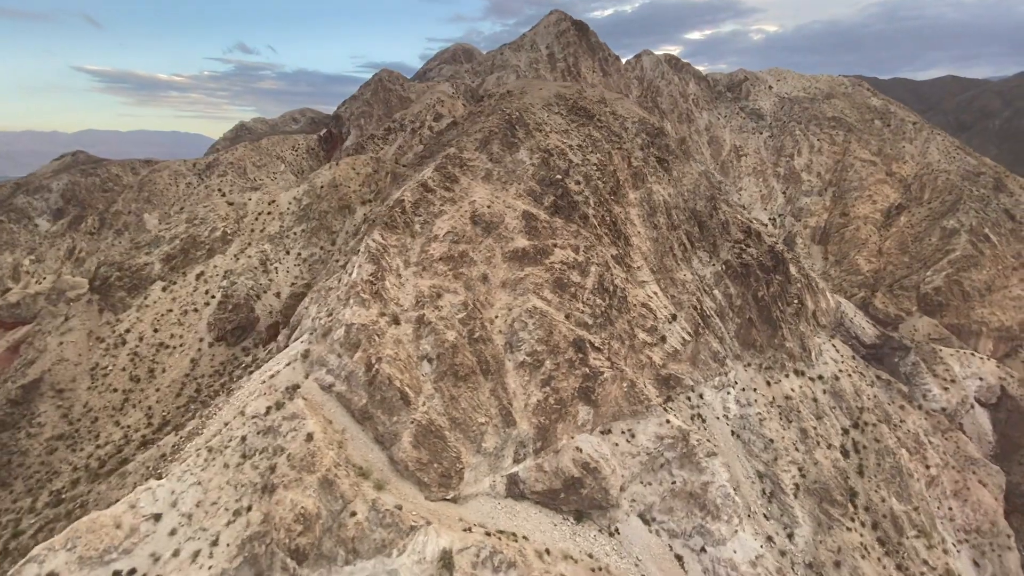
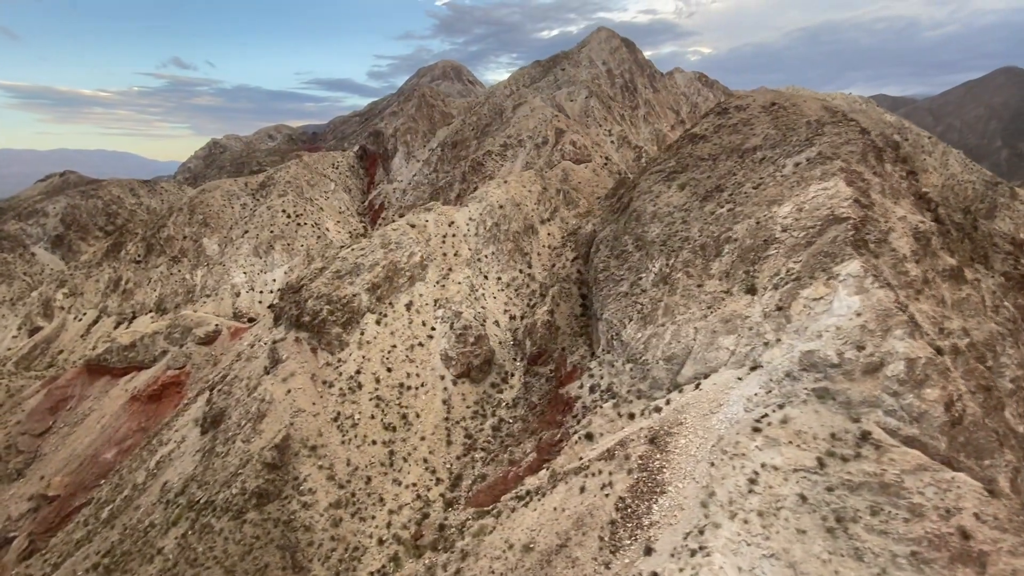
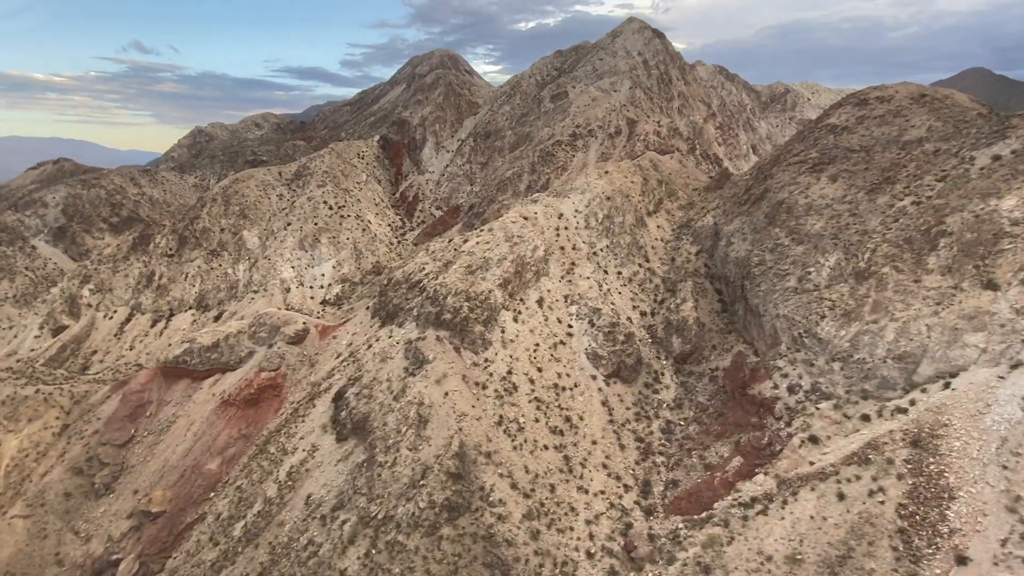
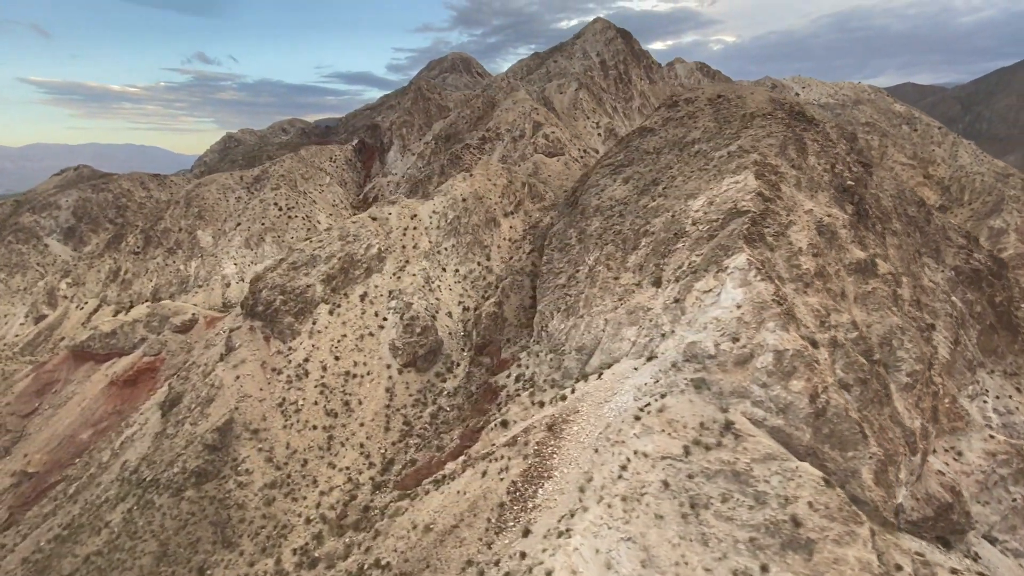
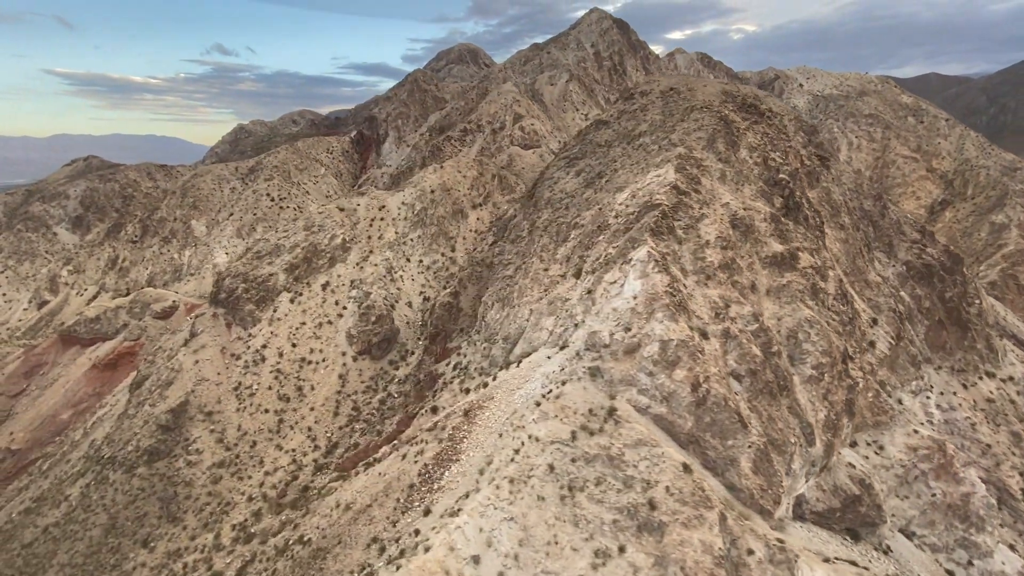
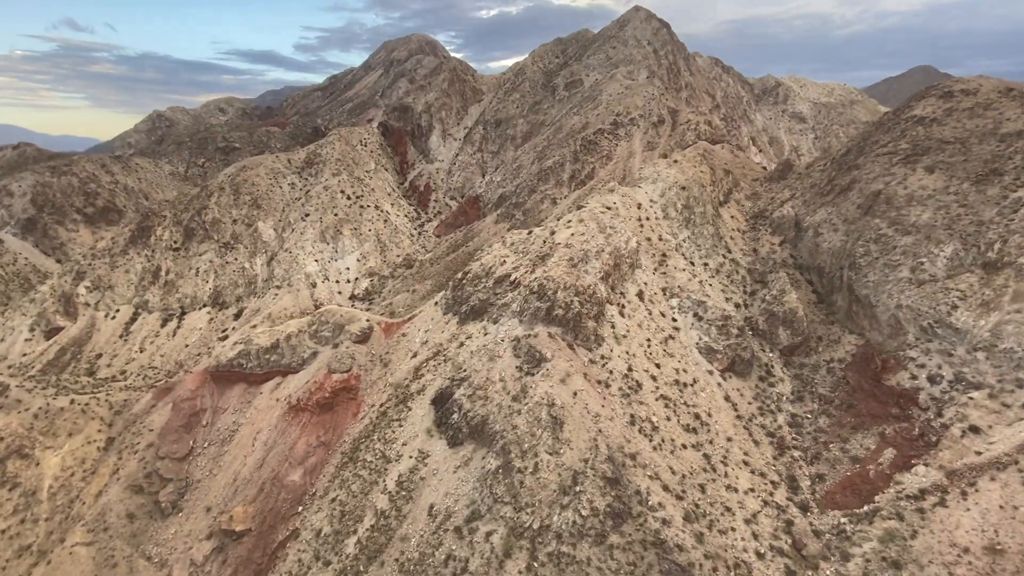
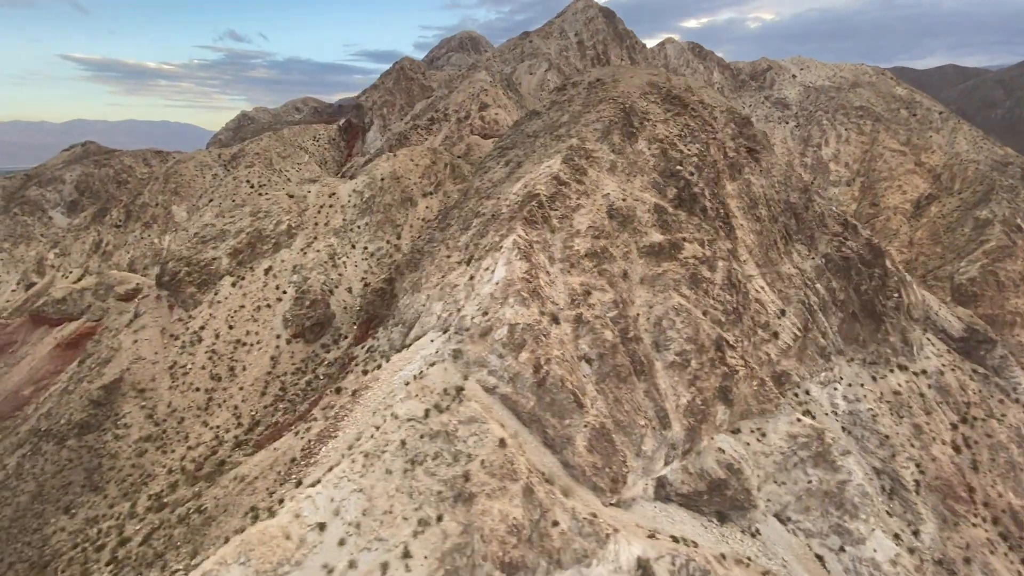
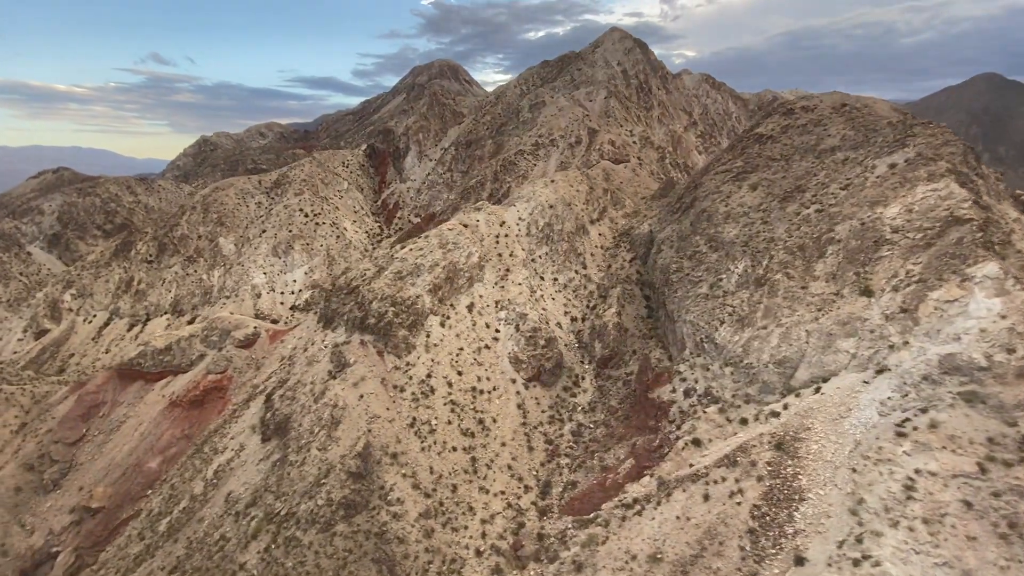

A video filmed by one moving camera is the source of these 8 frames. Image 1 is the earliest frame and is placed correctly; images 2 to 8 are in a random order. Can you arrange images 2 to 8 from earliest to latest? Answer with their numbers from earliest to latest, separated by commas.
7, 5, 4, 2, 8, 3, 6
